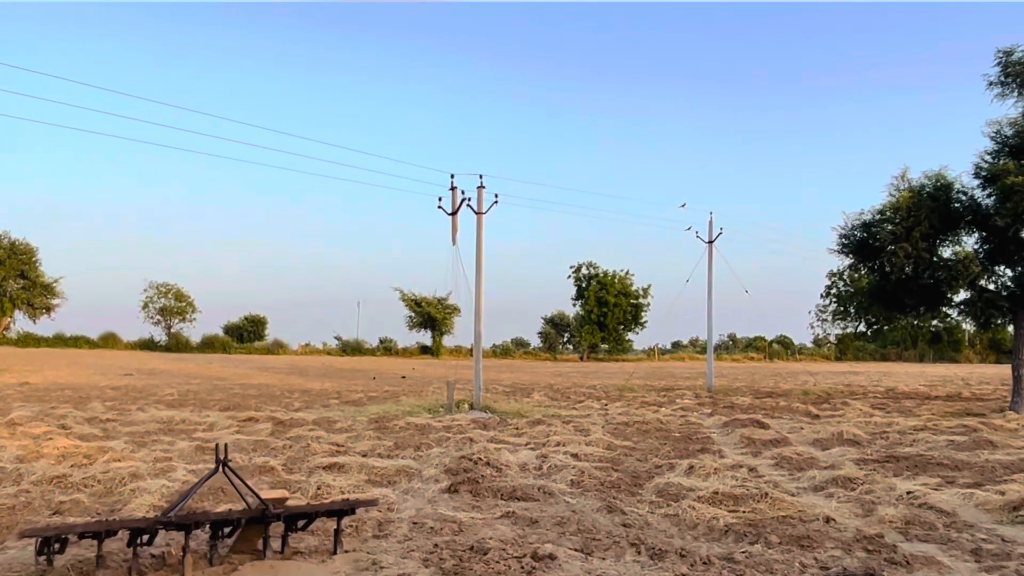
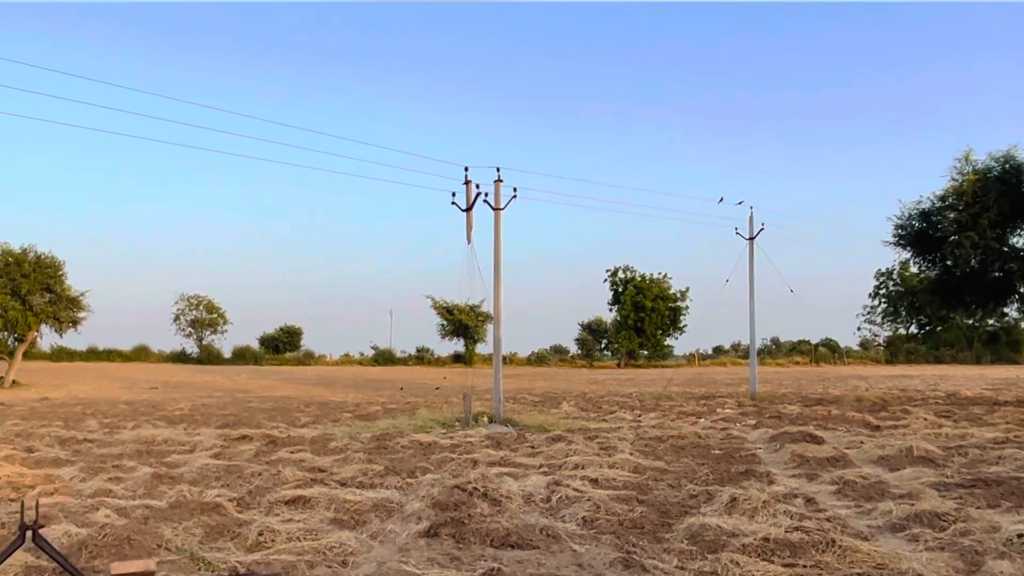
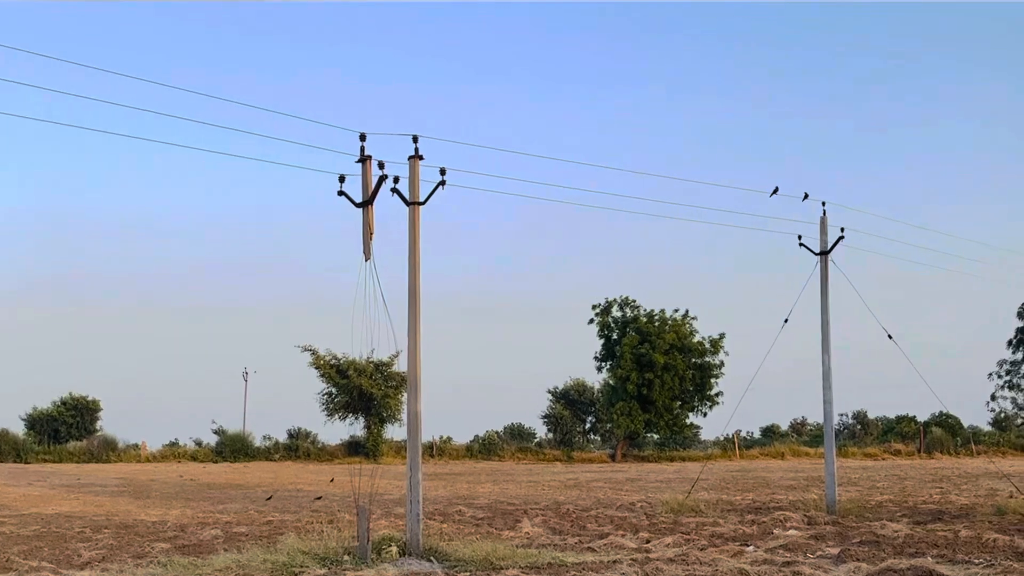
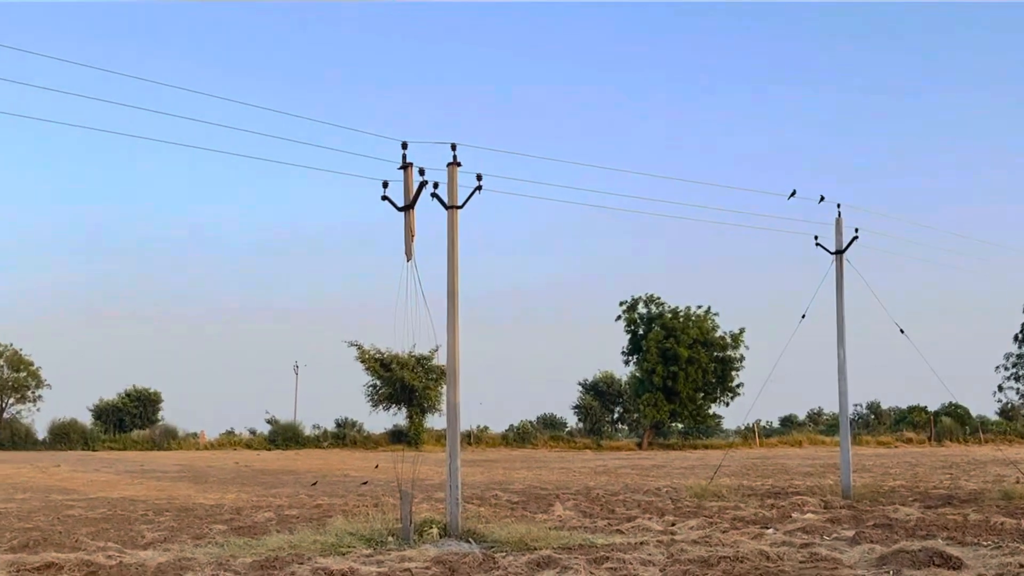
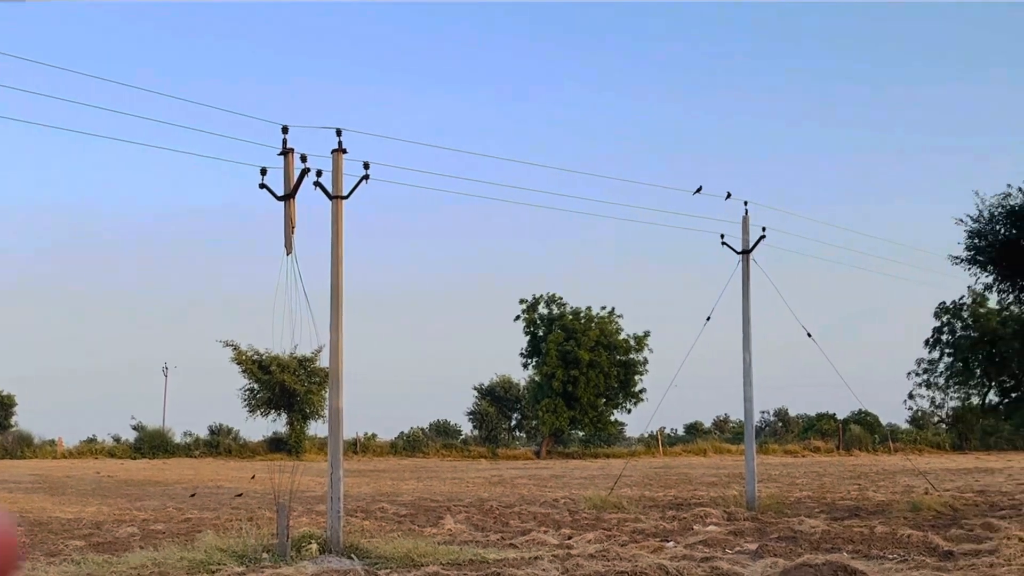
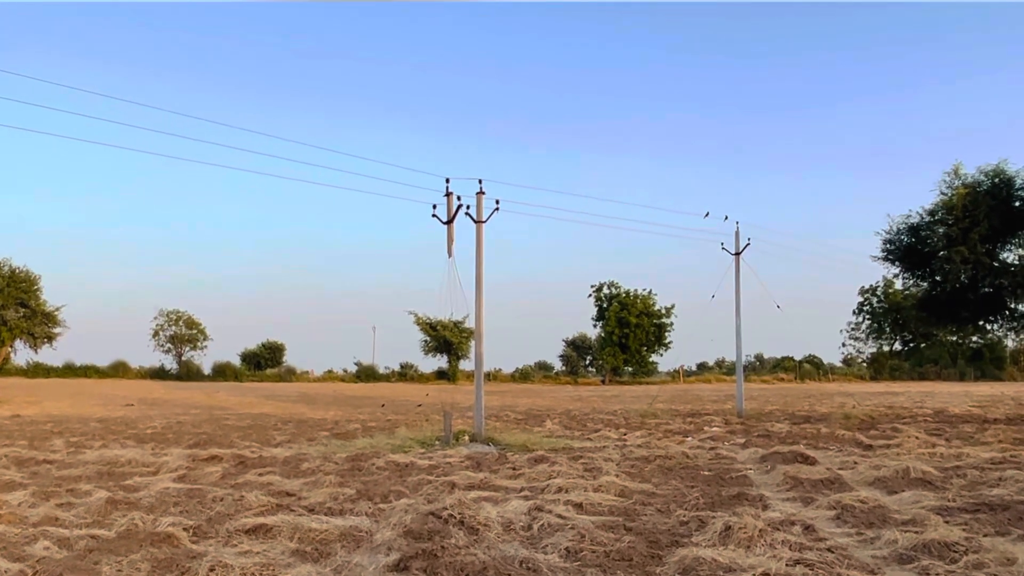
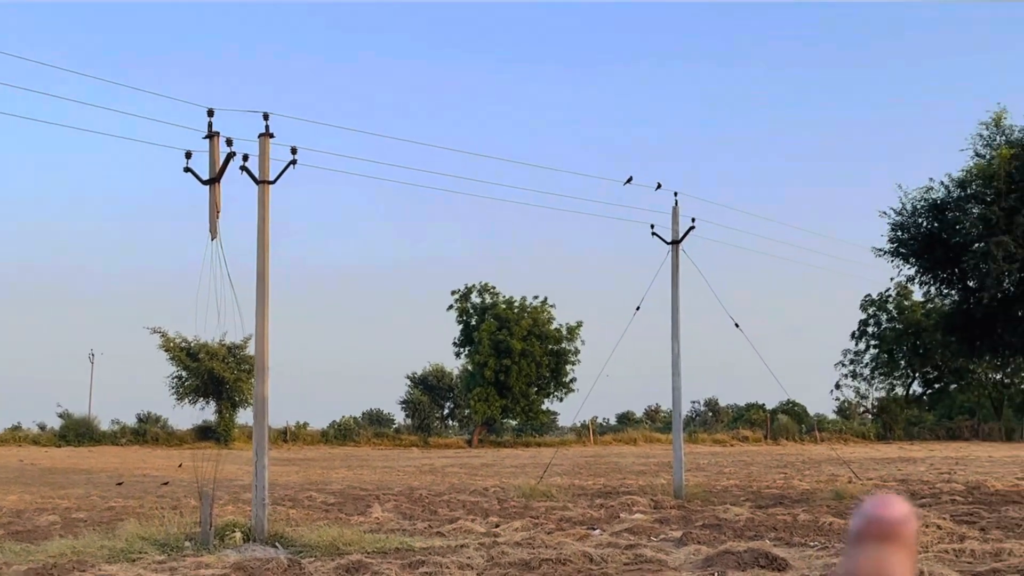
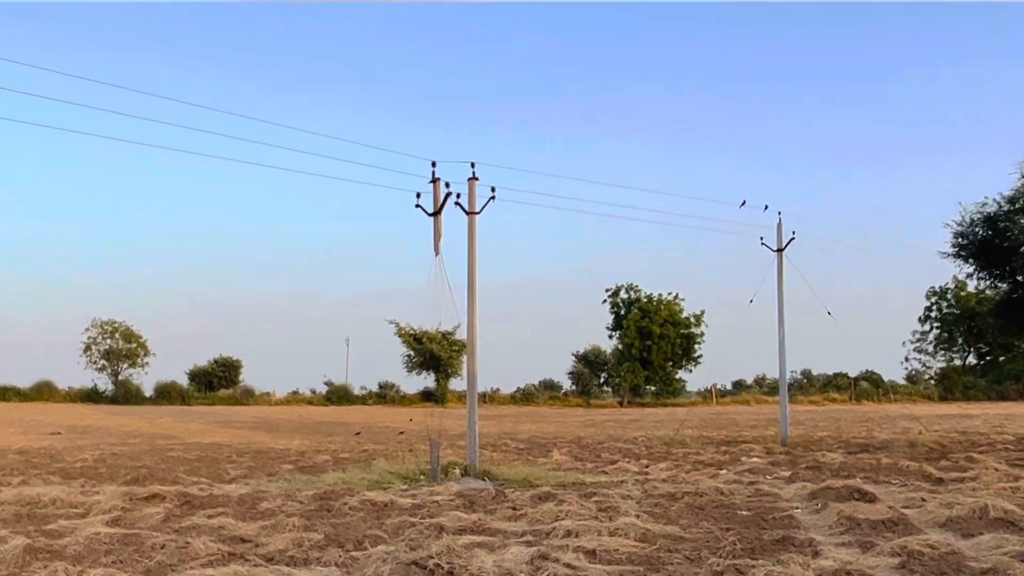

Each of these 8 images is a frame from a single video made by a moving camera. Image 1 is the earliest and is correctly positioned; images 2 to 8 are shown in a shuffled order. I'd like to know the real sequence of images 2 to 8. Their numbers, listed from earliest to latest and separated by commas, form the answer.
2, 6, 8, 4, 3, 5, 7
